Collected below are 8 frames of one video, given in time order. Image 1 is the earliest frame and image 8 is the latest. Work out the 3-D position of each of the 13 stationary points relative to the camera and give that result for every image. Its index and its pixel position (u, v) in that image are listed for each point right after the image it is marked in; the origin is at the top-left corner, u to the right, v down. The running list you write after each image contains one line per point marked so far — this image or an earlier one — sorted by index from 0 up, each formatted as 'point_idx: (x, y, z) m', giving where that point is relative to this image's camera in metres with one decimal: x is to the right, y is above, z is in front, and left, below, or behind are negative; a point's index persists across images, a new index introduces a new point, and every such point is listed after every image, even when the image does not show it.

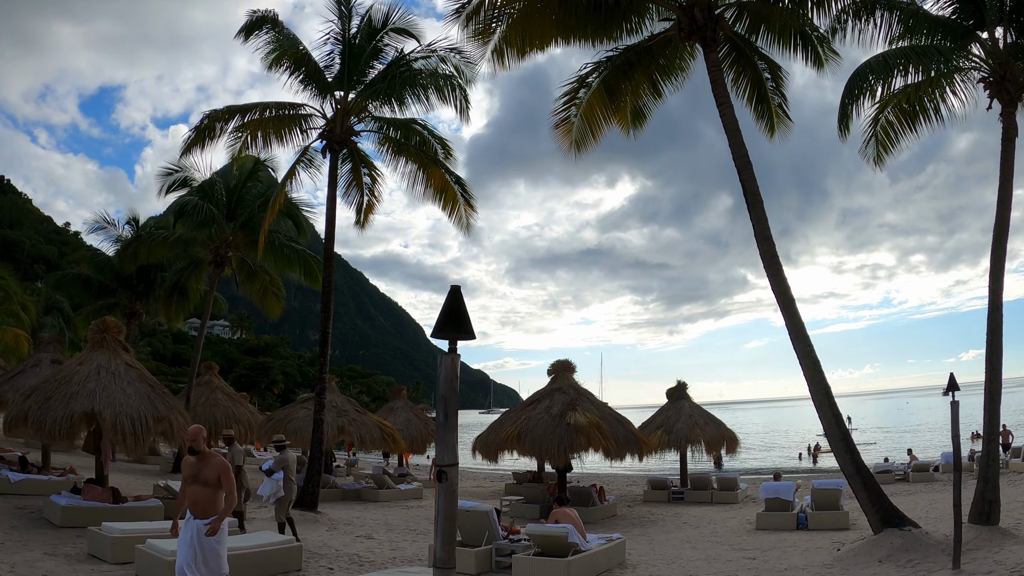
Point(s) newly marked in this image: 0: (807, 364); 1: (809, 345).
0: (+3.2, -0.8, +7.6) m
1: (+3.2, -0.6, +7.7) m
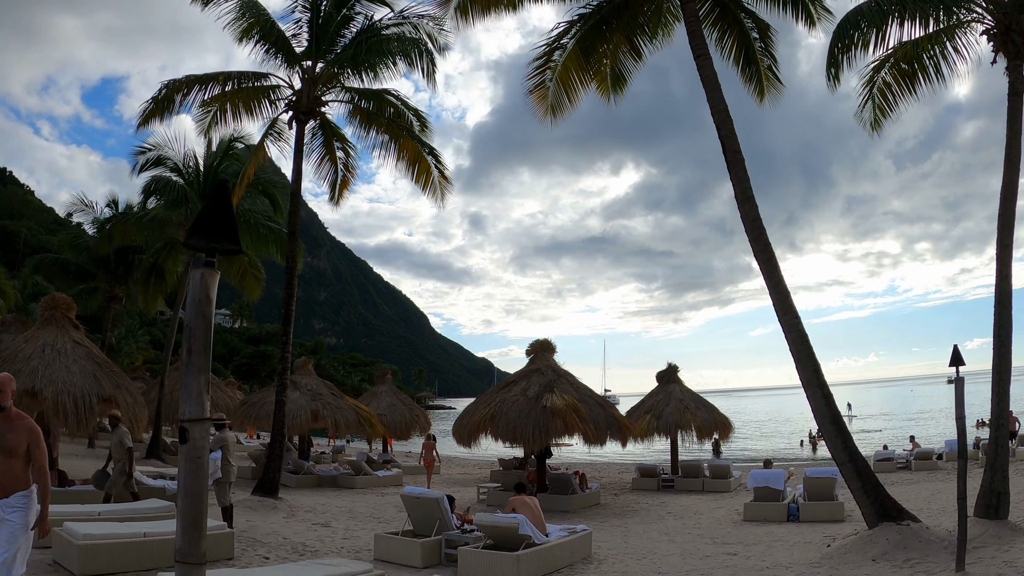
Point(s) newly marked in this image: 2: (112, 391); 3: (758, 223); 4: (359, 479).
0: (+2.7, -0.5, +6.8) m
1: (+2.8, -0.3, +6.9) m
2: (-5.6, -1.4, +9.5) m
3: (+2.5, +0.7, +7.2) m
4: (-3.4, -4.2, +15.0) m
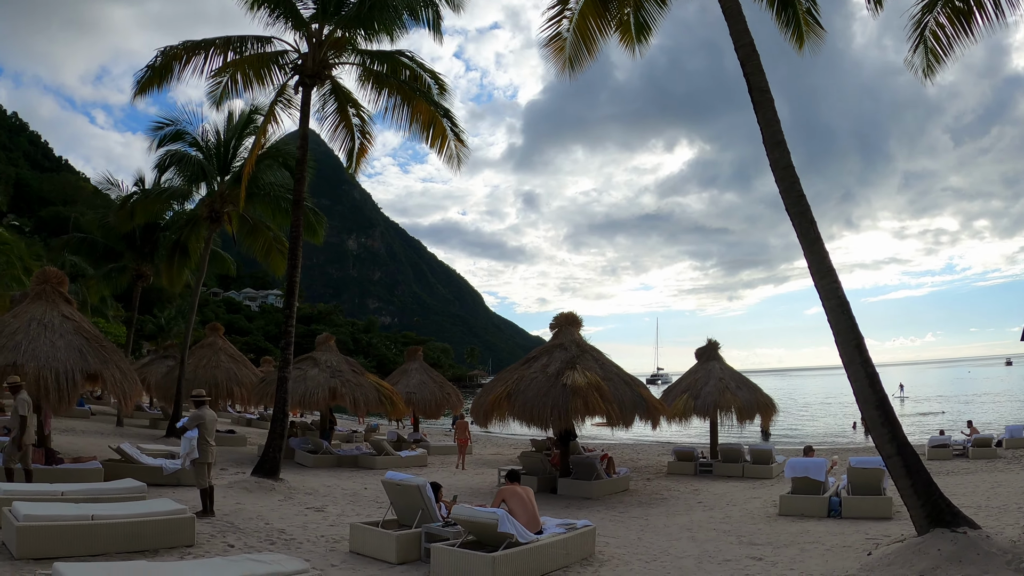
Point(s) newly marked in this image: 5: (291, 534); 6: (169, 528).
0: (+2.6, -0.1, +5.8) m
1: (+2.7, 0.0, +5.8) m
2: (-5.5, -1.0, +9.1) m
3: (+2.4, +1.0, +6.1) m
4: (-2.8, -3.6, +14.5) m
5: (-2.2, -2.5, +6.8) m
6: (-3.2, -2.2, +6.4) m
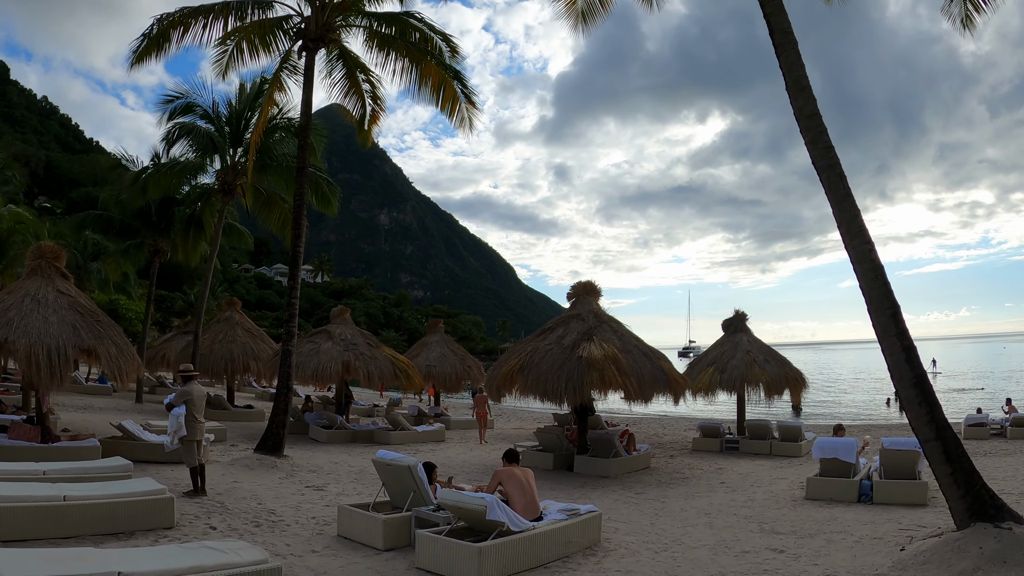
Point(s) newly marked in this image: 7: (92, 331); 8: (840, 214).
0: (+2.6, +0.1, +5.1) m
1: (+2.7, +0.3, +5.2) m
2: (-5.3, -0.7, +8.8) m
3: (+2.4, +1.3, +5.4) m
4: (-2.4, -3.0, +14.2) m
5: (-2.2, -2.2, +6.5) m
6: (-3.2, -1.9, +6.1) m
7: (-5.4, -0.5, +8.9) m
8: (+2.5, +0.6, +5.3) m
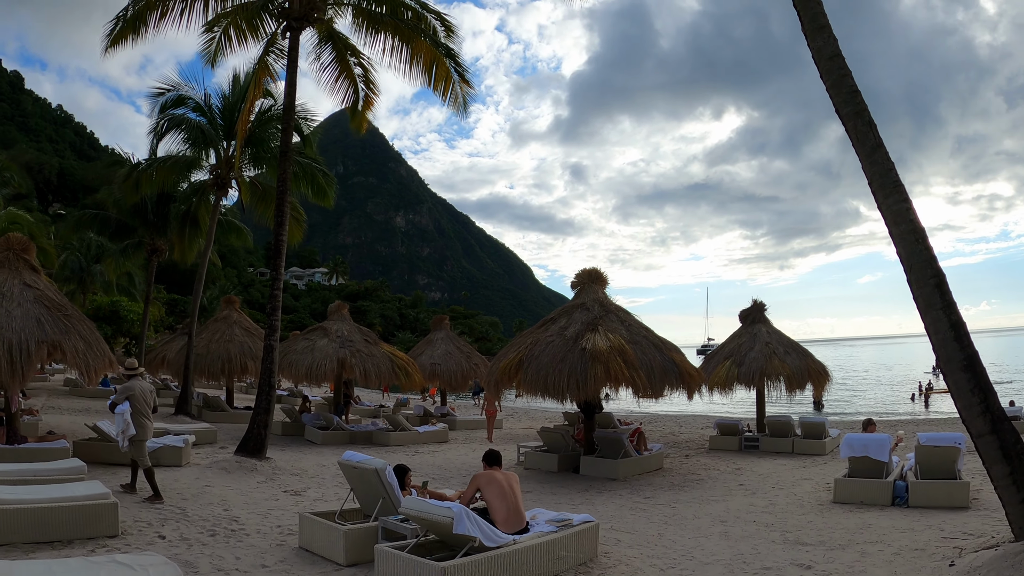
0: (+2.4, +0.3, +4.3) m
1: (+2.5, +0.5, +4.4) m
2: (-5.4, -0.6, +8.2) m
3: (+2.2, +1.5, +4.7) m
4: (-2.3, -2.9, +13.6) m
5: (-2.3, -2.0, +5.8) m
6: (-3.3, -1.8, +5.4) m
7: (-5.4, -0.4, +8.3) m
8: (+2.3, +0.8, +4.5) m
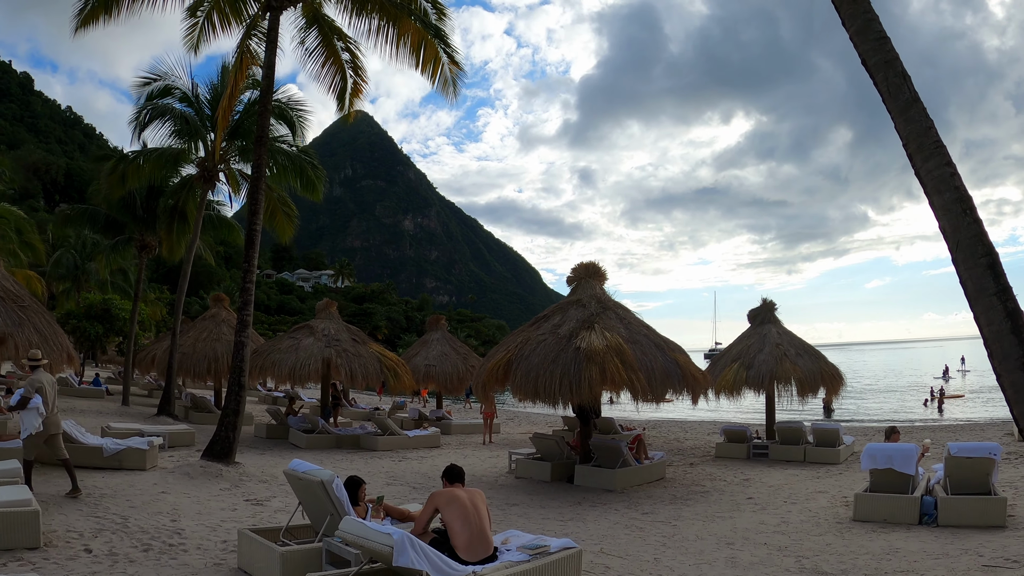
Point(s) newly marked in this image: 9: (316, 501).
0: (+2.3, +0.4, +3.6) m
1: (+2.3, +0.6, +3.6) m
2: (-5.5, -0.5, +7.6) m
3: (+2.1, +1.6, +3.9) m
4: (-2.4, -2.8, +12.9) m
5: (-2.4, -1.9, +5.1) m
6: (-3.5, -1.7, +4.7) m
7: (-5.6, -0.3, +7.7) m
8: (+2.1, +0.9, +3.8) m
9: (-1.2, -1.4, +4.3) m
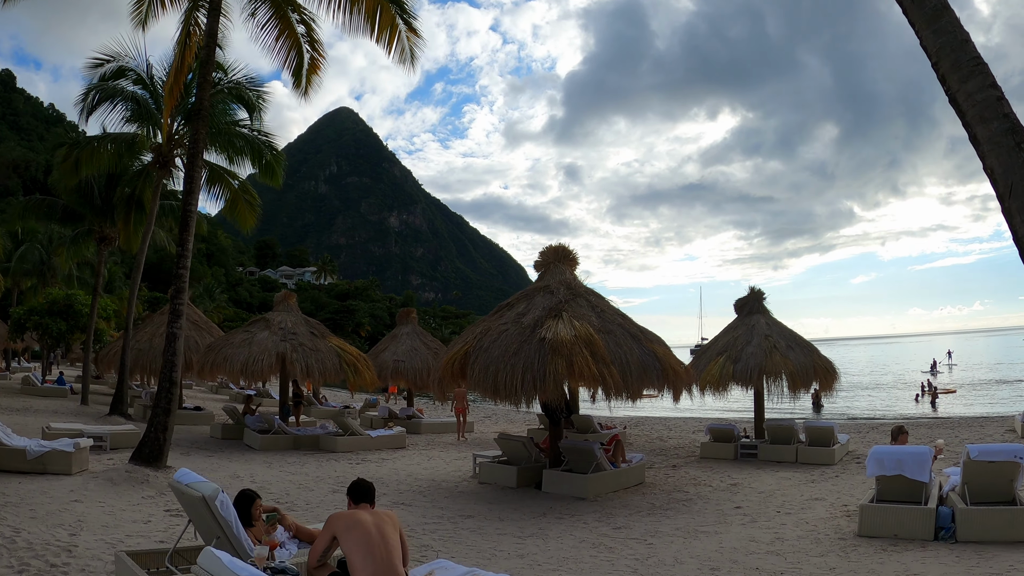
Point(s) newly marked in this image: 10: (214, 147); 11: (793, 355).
0: (+1.9, +0.6, +2.7) m
1: (+2.0, +0.8, +2.8) m
2: (-6.0, -0.3, +6.6) m
3: (+1.7, +1.8, +3.1) m
4: (-2.9, -2.6, +11.9) m
5: (-2.8, -1.8, +4.1) m
6: (-3.8, -1.5, +3.8) m
7: (-6.0, -0.2, +6.6) m
8: (+1.8, +1.0, +2.9) m
9: (-1.6, -1.2, +3.4) m
10: (-6.1, +2.9, +13.9) m
11: (+4.3, -1.0, +10.5) m
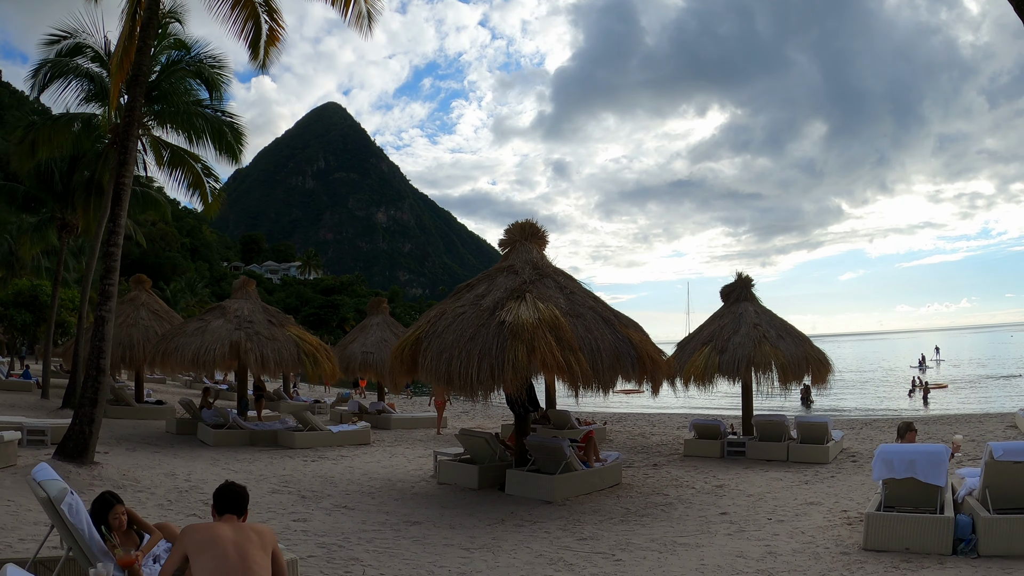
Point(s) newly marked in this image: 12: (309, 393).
0: (+1.6, +0.8, +1.9) m
1: (+1.7, +1.0, +2.0) m
2: (-6.3, -0.1, +5.6) m
3: (+1.4, +2.0, +2.3) m
4: (-3.4, -2.4, +11.1) m
5: (-3.1, -1.6, +3.3) m
6: (-4.2, -1.3, +2.9) m
7: (-6.4, 0.0, +5.7) m
8: (+1.5, +1.2, +2.1) m
9: (-1.9, -1.0, +2.6) m
10: (-6.6, +3.2, +13.0) m
11: (+3.8, -0.8, +9.8) m
12: (-5.9, -3.0, +20.0) m
